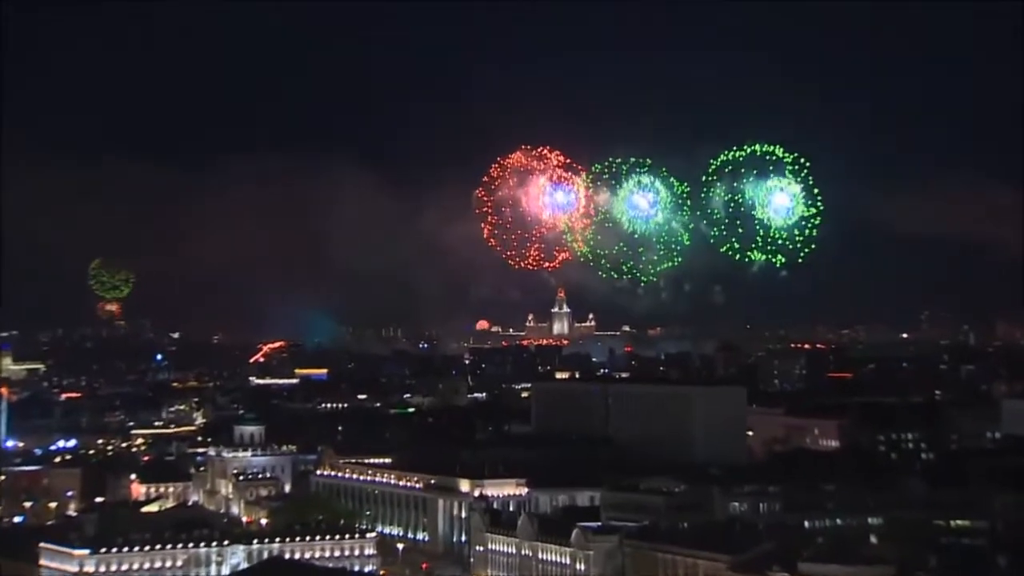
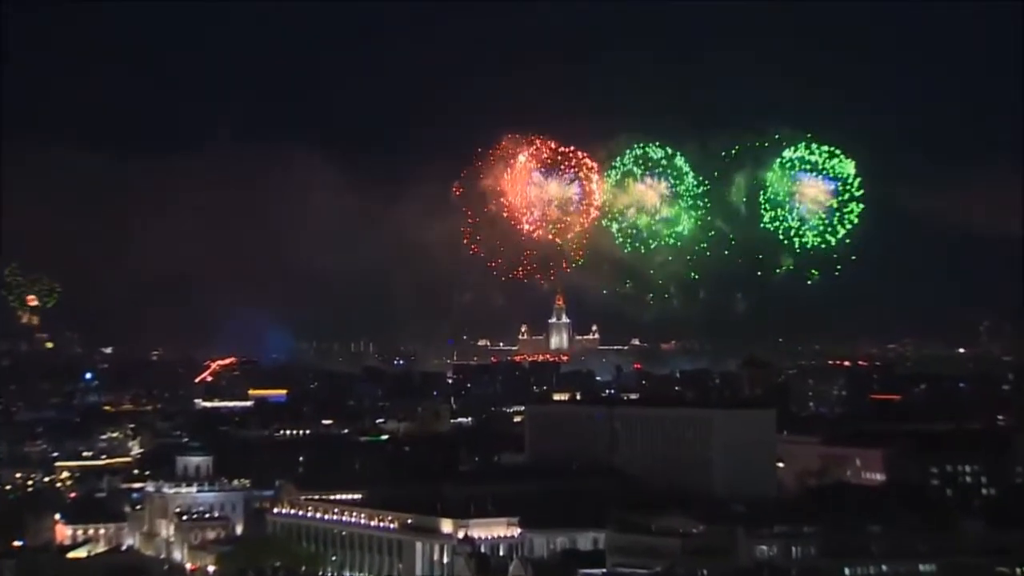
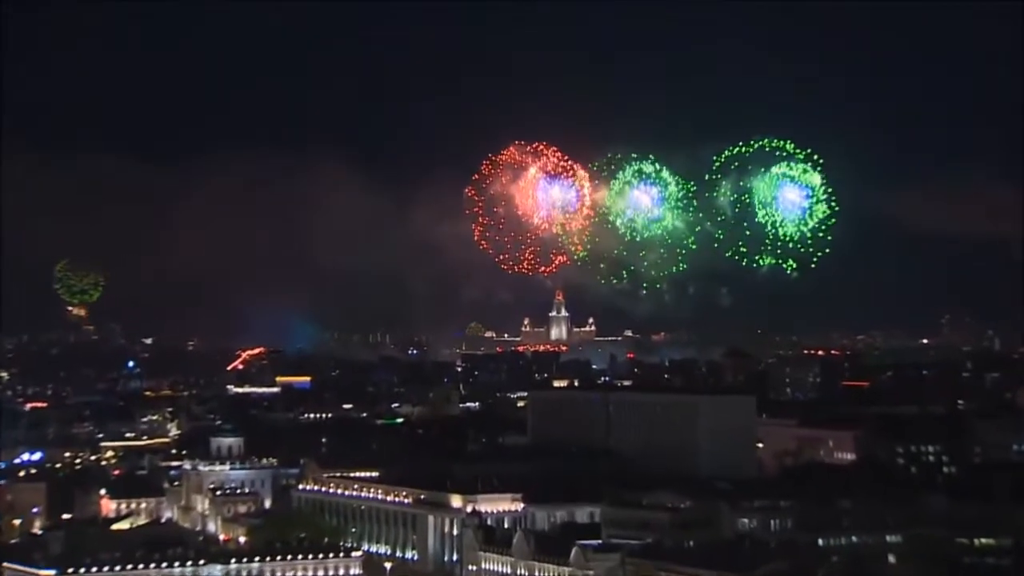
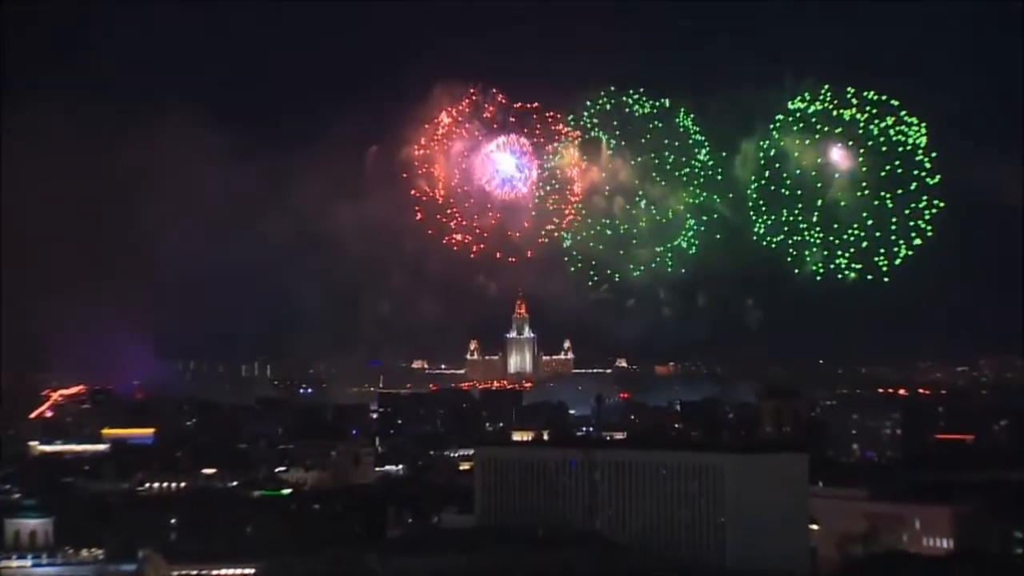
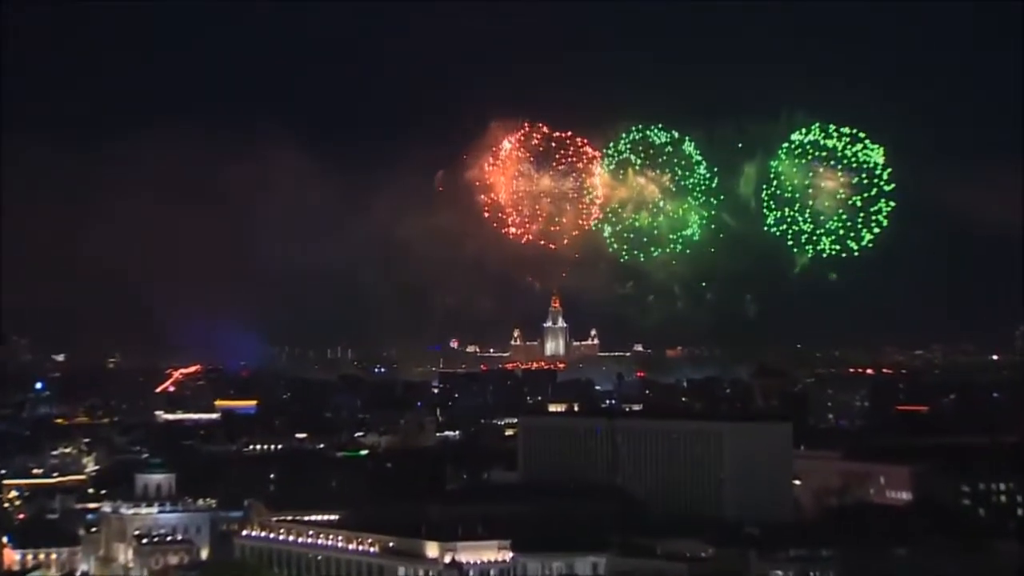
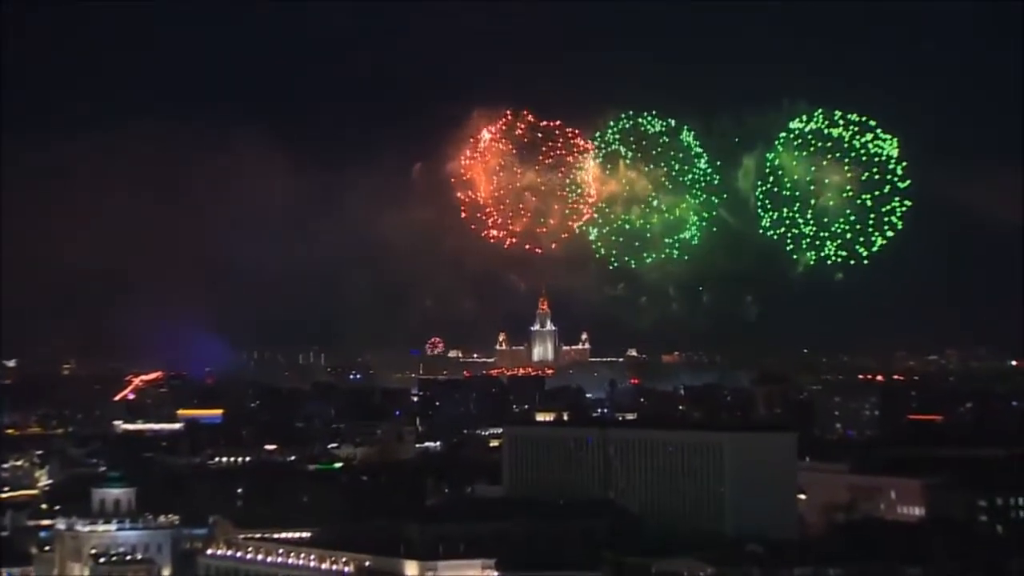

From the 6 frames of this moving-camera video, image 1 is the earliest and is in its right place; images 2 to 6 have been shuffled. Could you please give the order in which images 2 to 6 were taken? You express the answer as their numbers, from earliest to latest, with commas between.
3, 2, 5, 6, 4
